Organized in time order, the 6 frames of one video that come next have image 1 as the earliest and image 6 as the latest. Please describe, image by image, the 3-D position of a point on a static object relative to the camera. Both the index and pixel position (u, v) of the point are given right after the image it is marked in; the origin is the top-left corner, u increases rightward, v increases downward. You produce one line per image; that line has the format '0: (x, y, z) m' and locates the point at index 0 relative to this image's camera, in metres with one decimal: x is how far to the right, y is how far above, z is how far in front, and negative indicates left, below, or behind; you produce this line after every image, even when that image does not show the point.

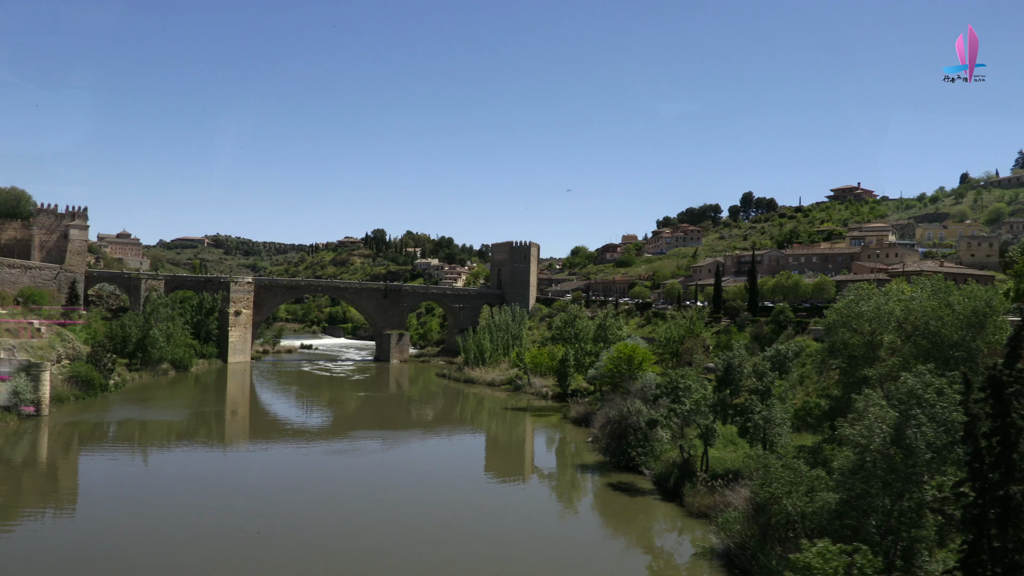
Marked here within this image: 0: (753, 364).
0: (+5.2, -1.6, +13.6) m
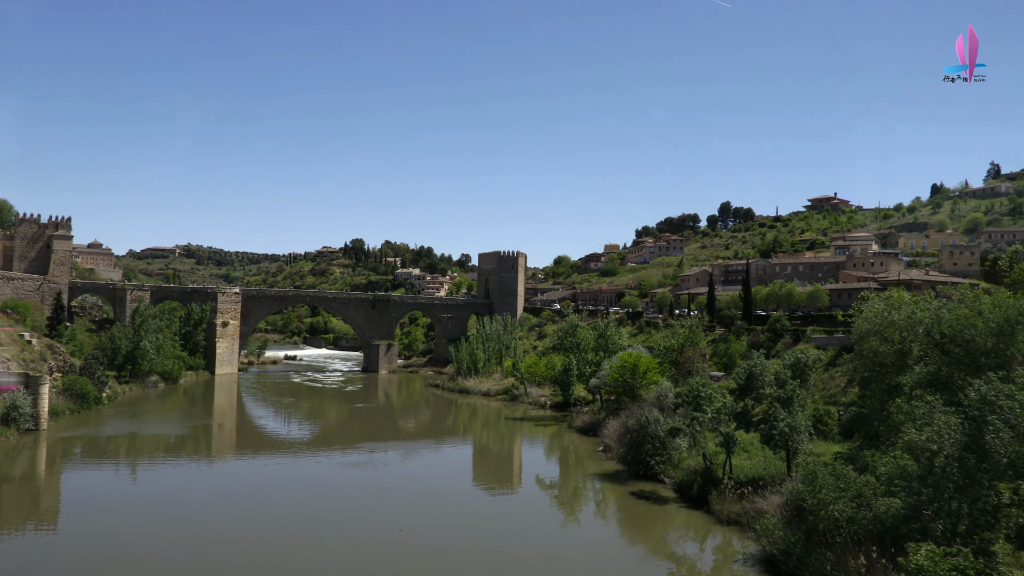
0: (+5.7, -1.8, +13.8) m
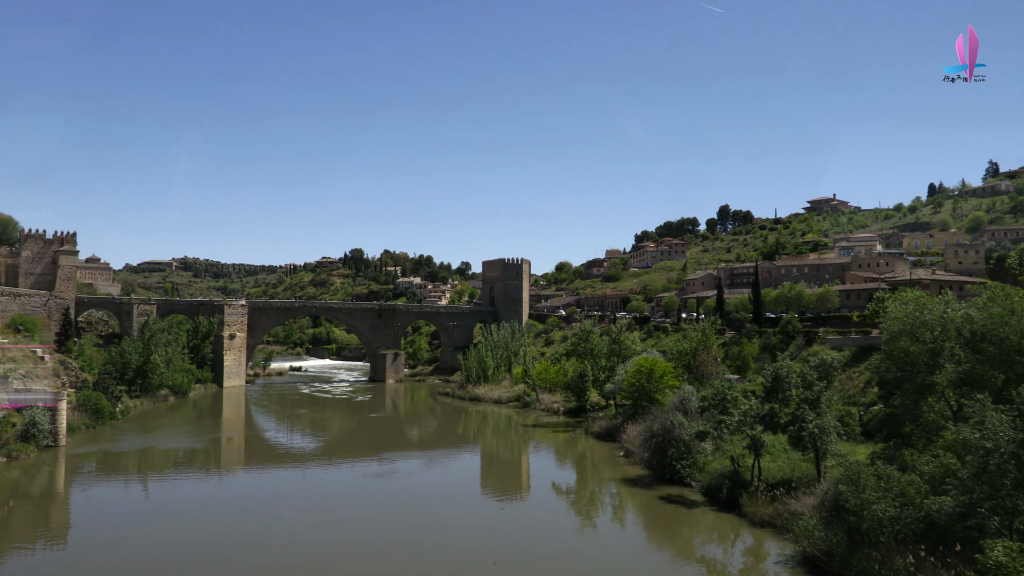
0: (+6.3, -1.9, +13.9) m
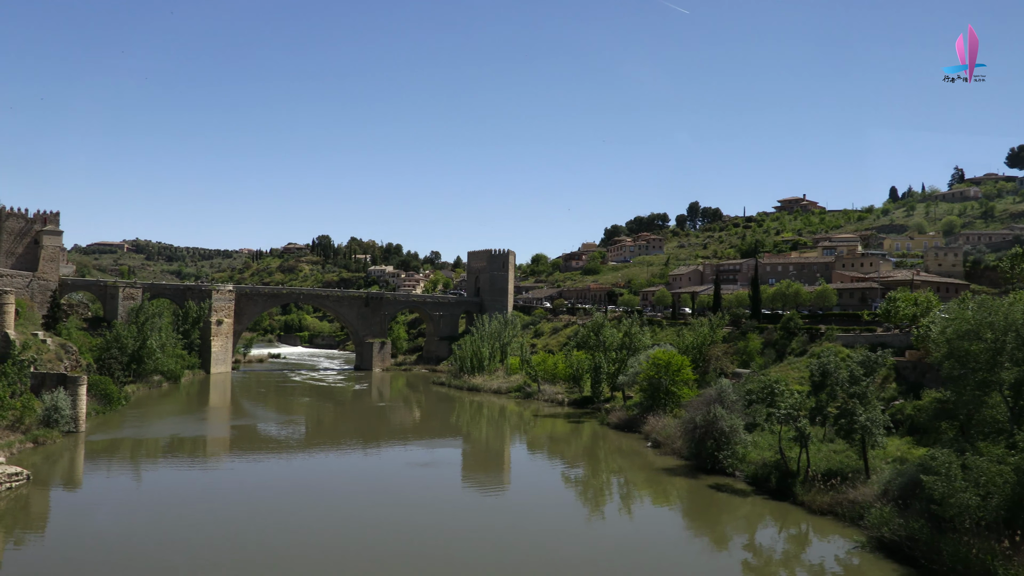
0: (+7.6, -1.8, +14.5) m
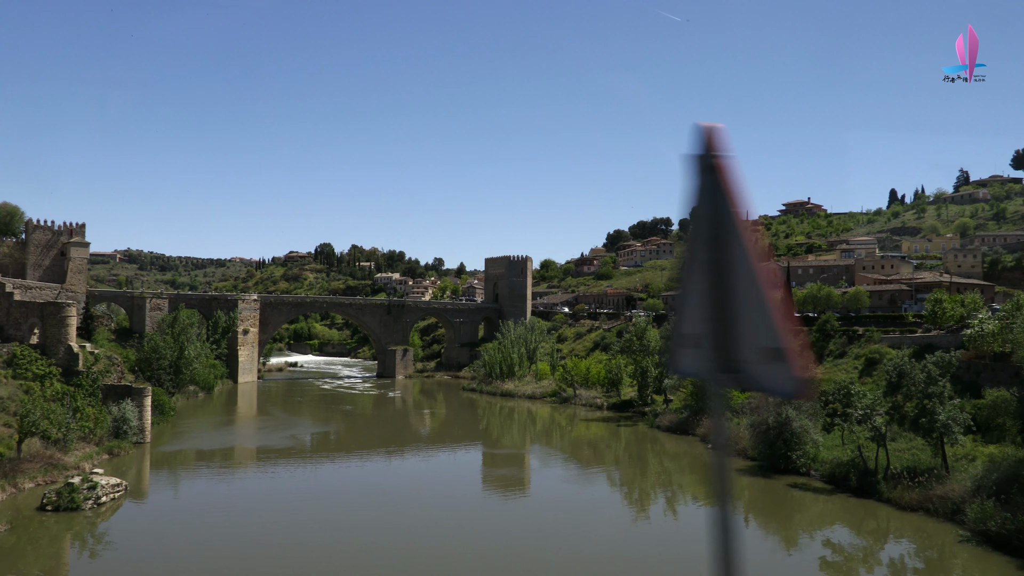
0: (+9.6, -1.9, +15.0) m
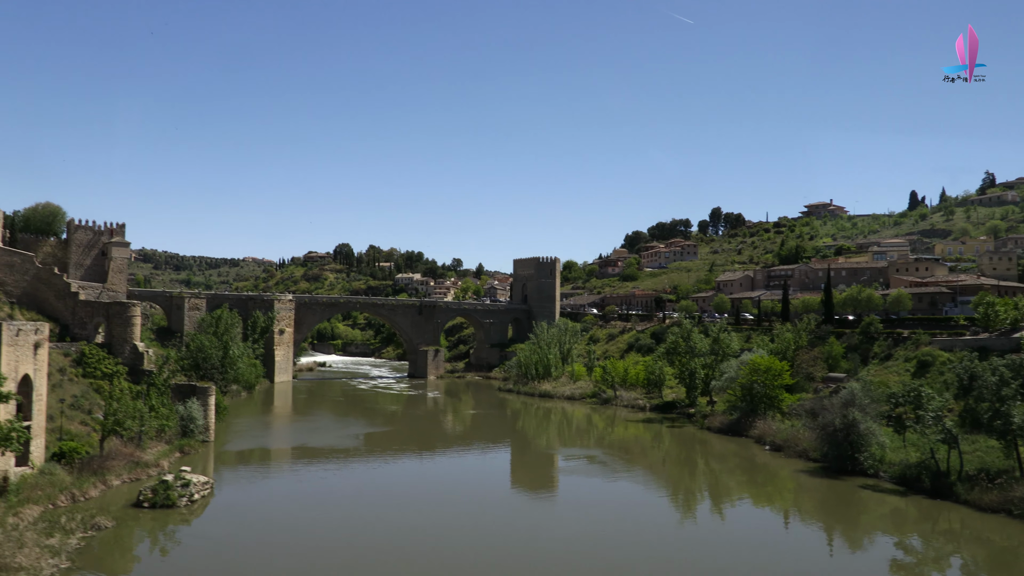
0: (+11.4, -2.0, +15.1) m
